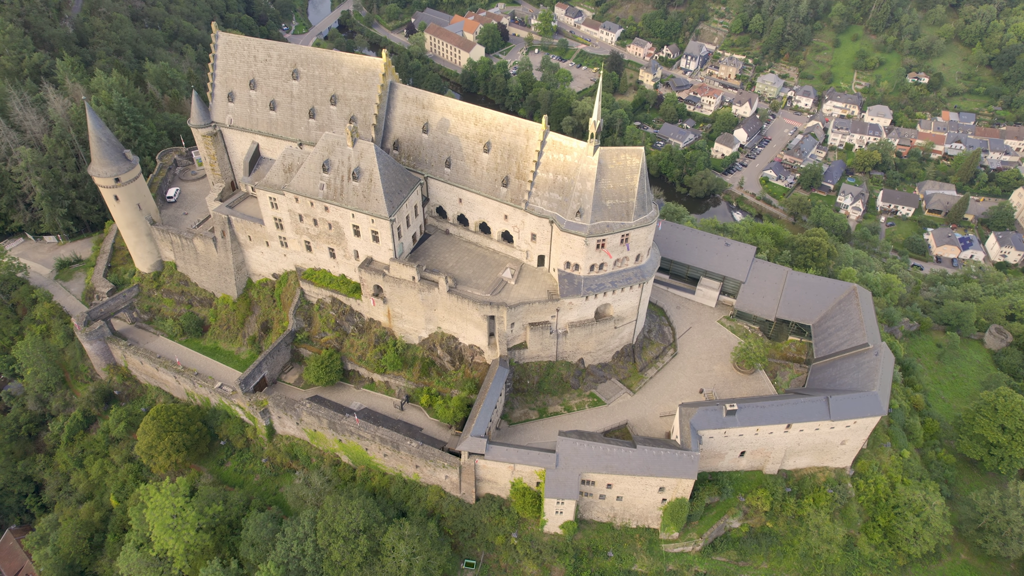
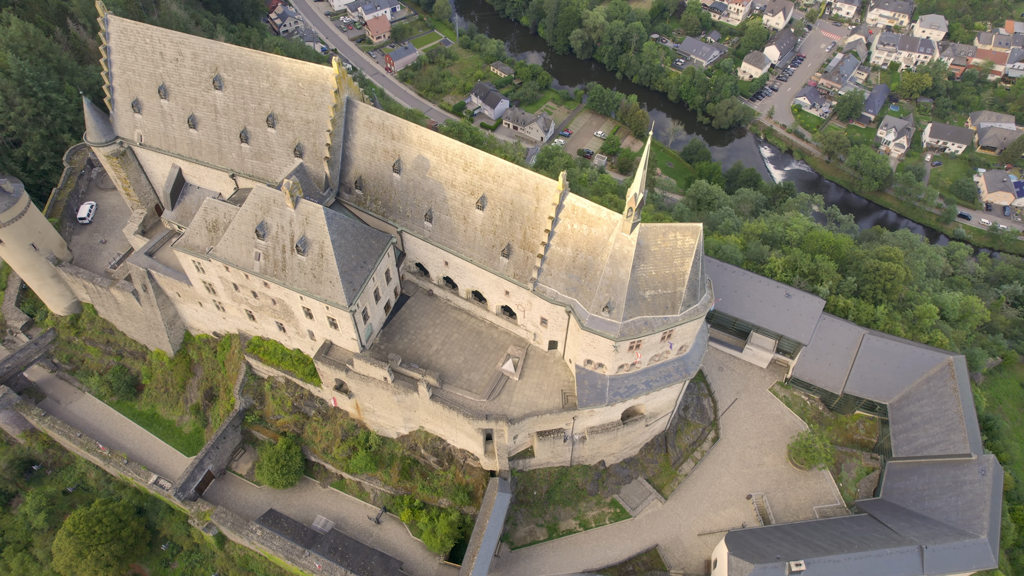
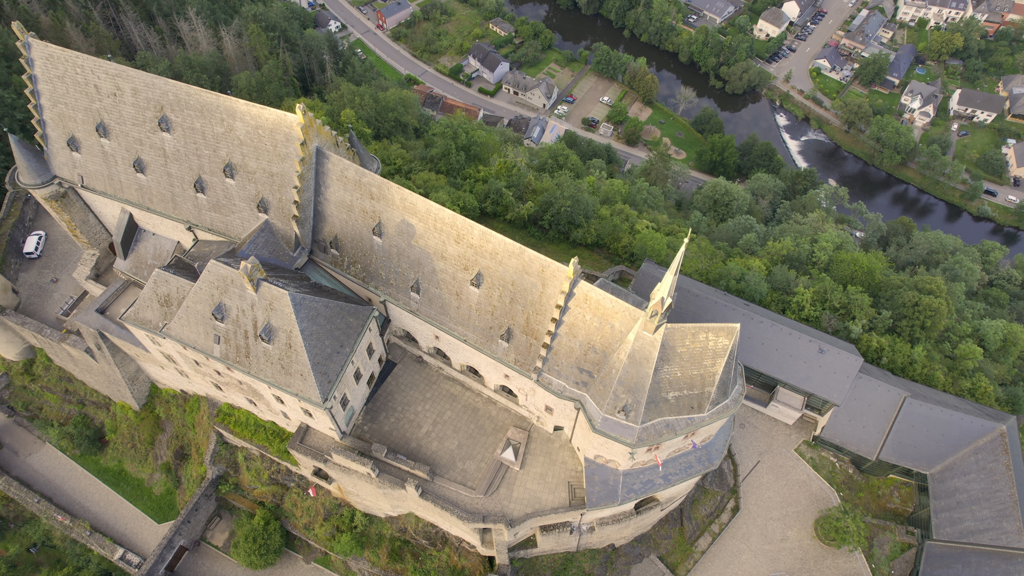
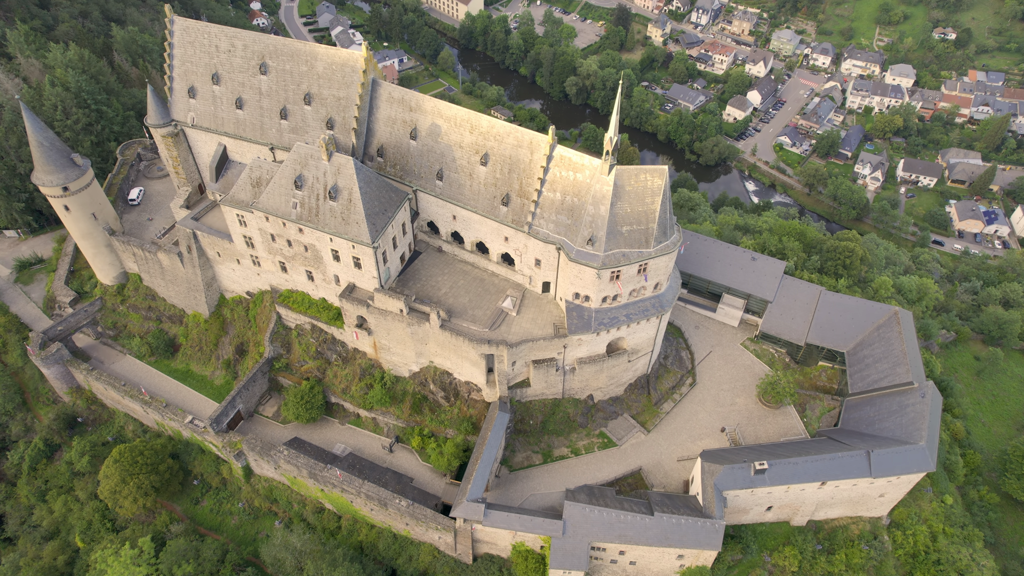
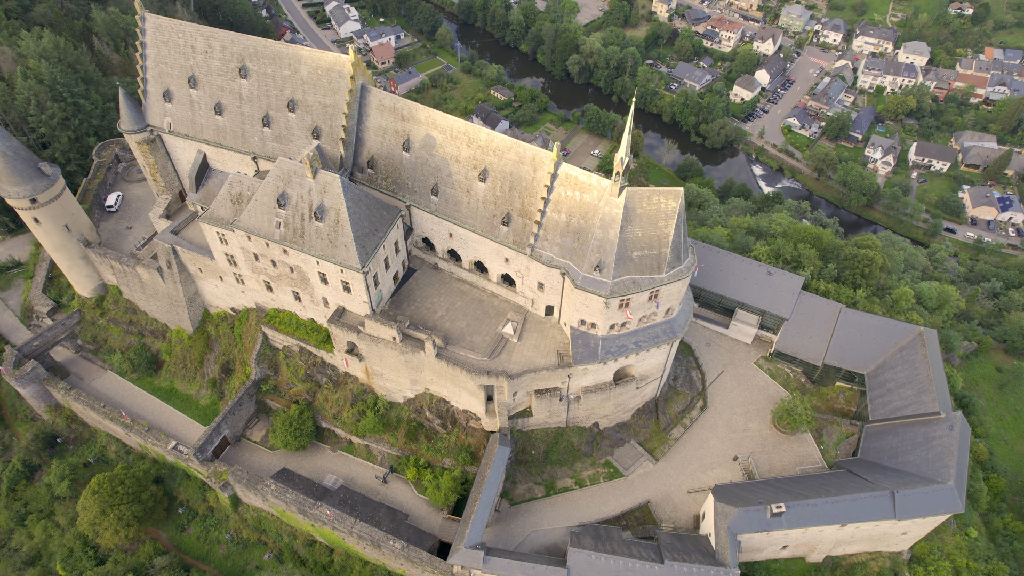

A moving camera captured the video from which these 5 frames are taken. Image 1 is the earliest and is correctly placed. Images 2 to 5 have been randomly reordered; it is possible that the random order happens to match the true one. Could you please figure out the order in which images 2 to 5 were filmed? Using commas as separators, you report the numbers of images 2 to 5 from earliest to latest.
4, 5, 2, 3
